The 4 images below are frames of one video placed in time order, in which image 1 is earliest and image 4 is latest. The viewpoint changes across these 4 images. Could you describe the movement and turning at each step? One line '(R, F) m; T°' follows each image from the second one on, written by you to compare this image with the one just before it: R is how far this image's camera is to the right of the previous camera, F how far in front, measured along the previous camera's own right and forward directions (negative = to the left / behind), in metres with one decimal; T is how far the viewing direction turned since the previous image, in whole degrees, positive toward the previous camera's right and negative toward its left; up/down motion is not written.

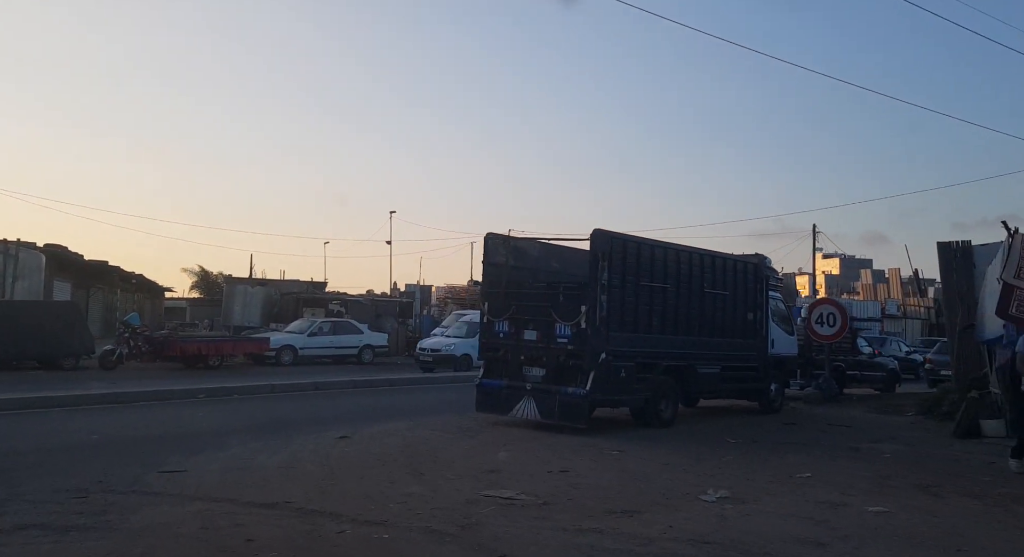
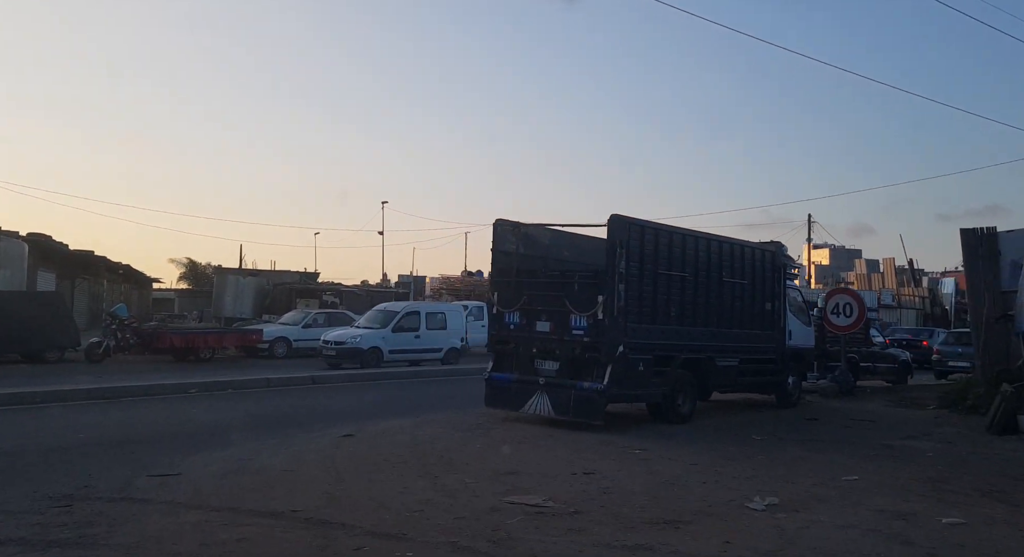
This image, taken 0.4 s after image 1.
(-0.3, +0.7) m; +1°
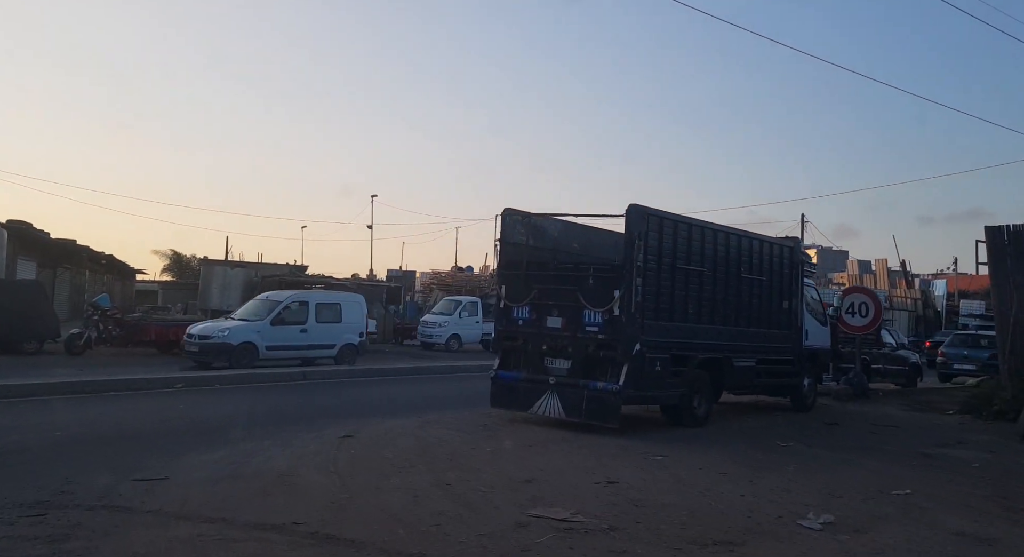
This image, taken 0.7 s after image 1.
(-0.3, +0.7) m; +1°
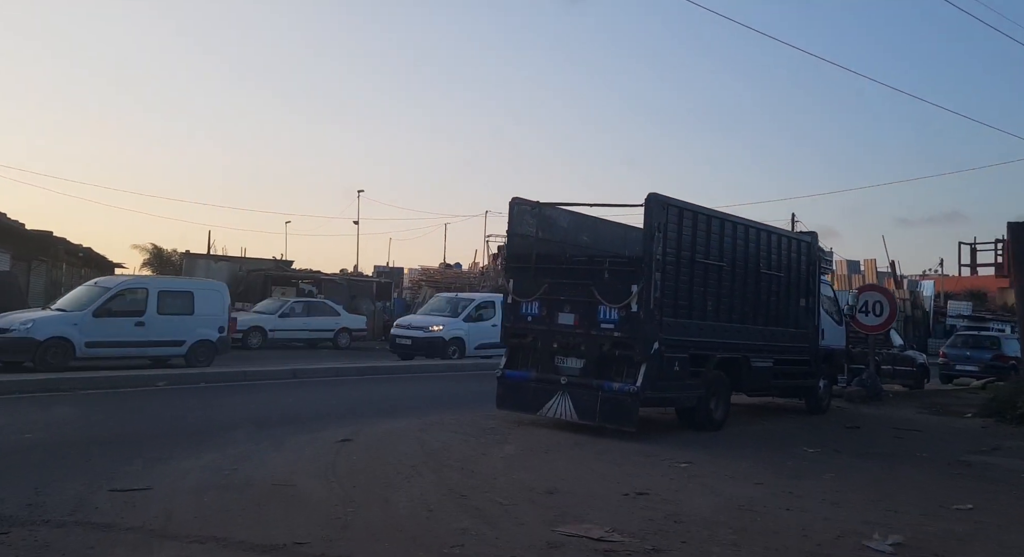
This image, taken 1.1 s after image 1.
(-0.3, +0.7) m; +1°
